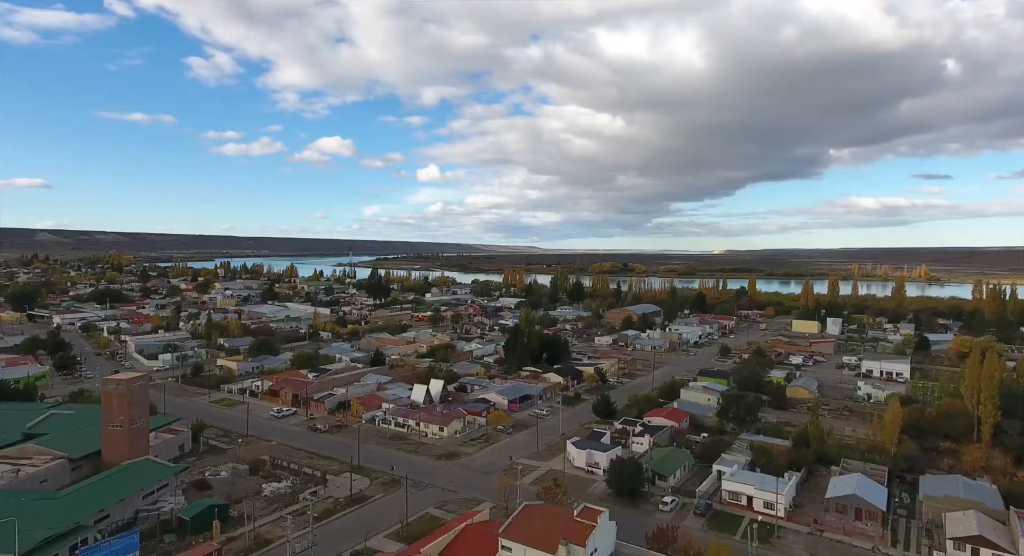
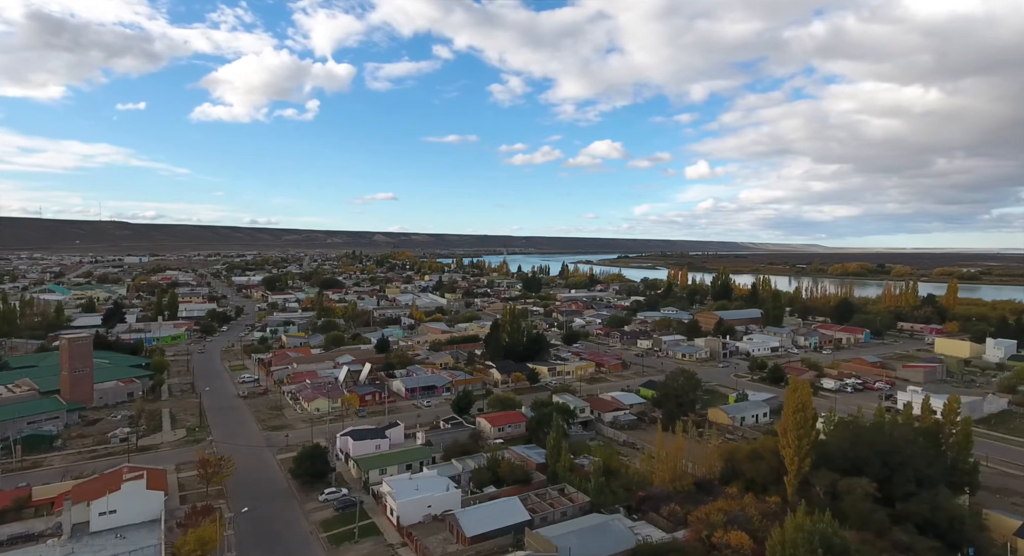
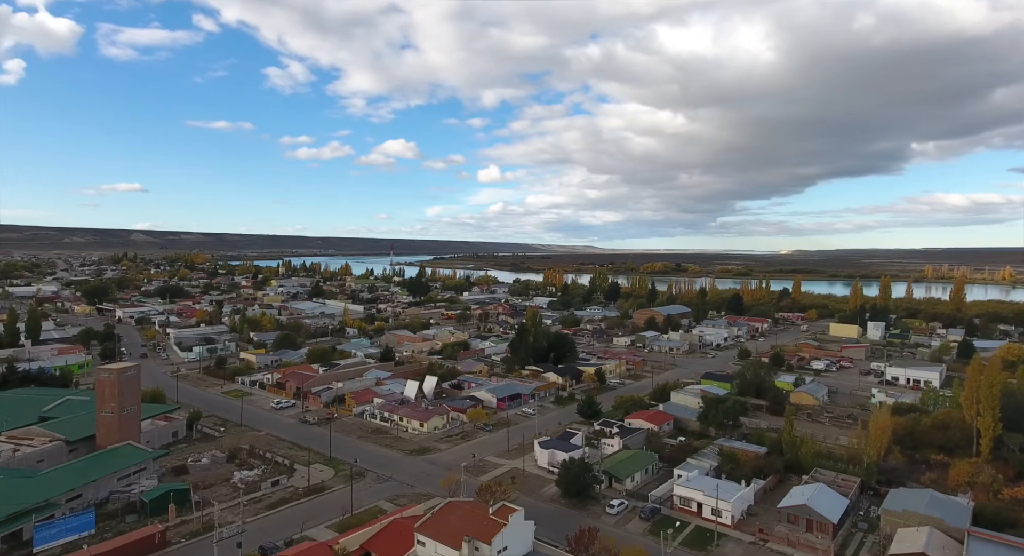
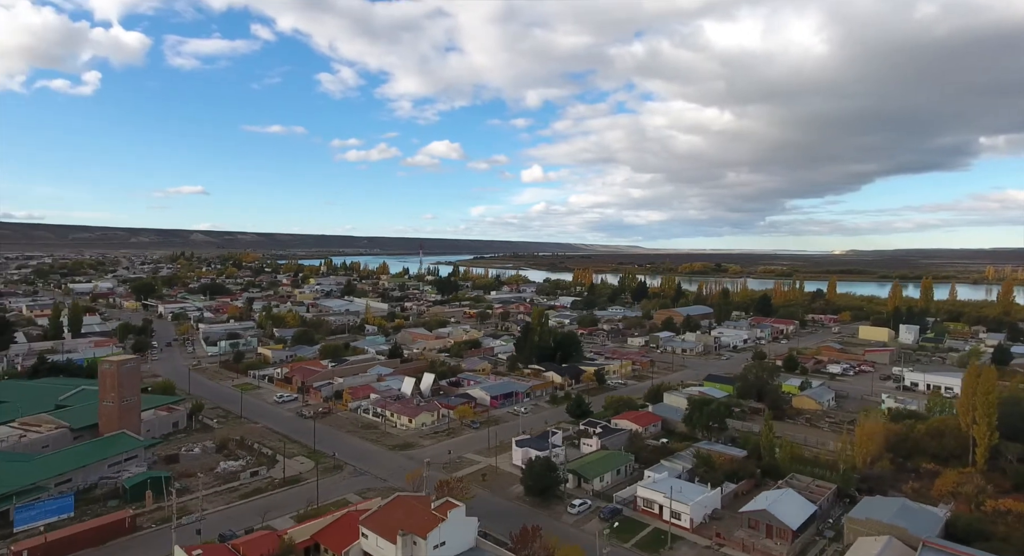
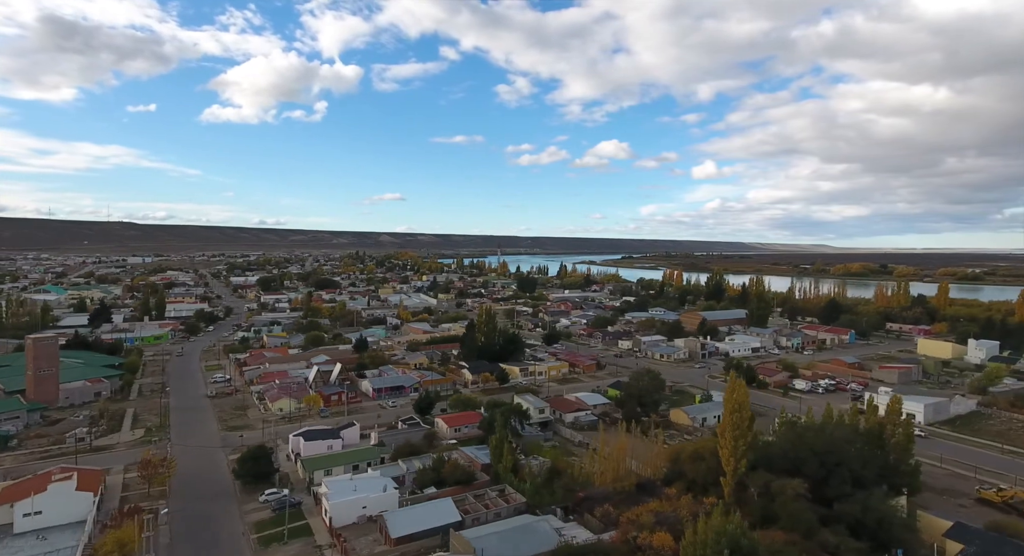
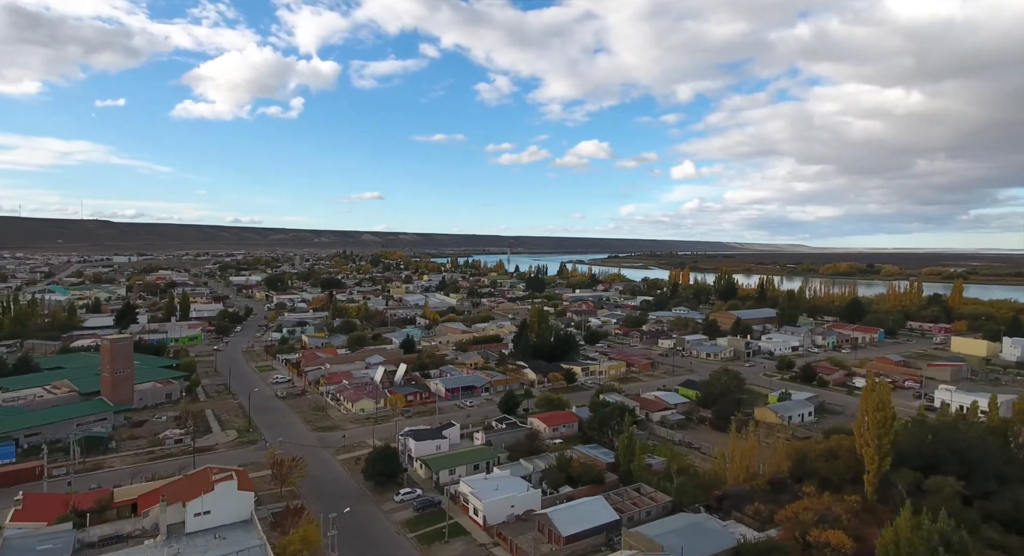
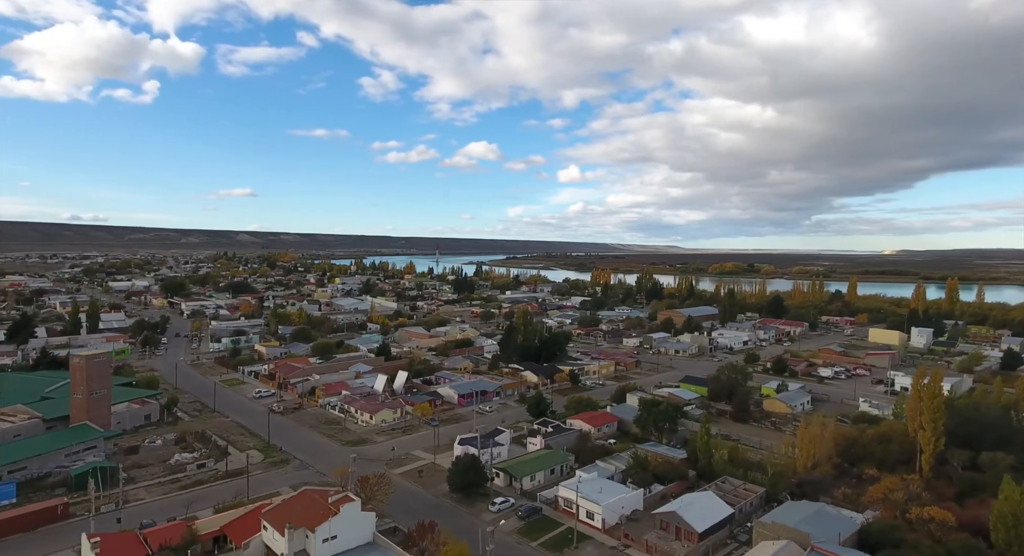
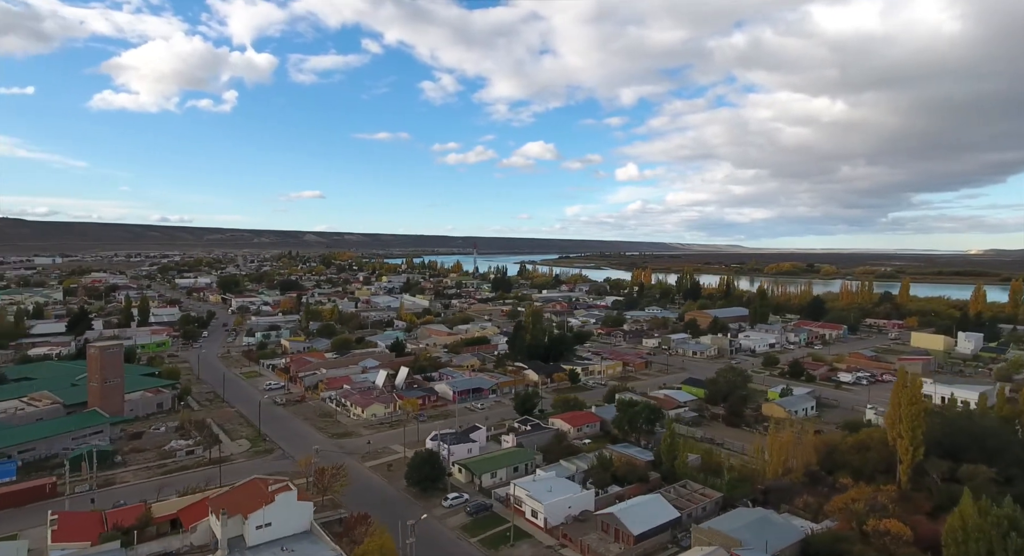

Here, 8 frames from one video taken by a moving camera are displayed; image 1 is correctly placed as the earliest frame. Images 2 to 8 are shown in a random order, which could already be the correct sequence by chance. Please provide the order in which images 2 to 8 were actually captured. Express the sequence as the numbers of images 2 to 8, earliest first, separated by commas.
3, 4, 7, 8, 6, 2, 5
